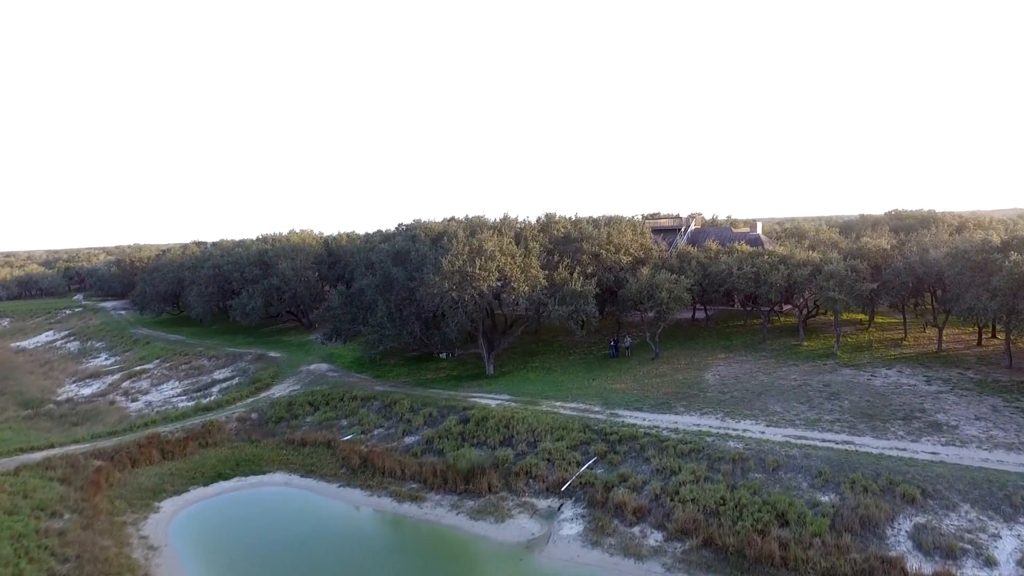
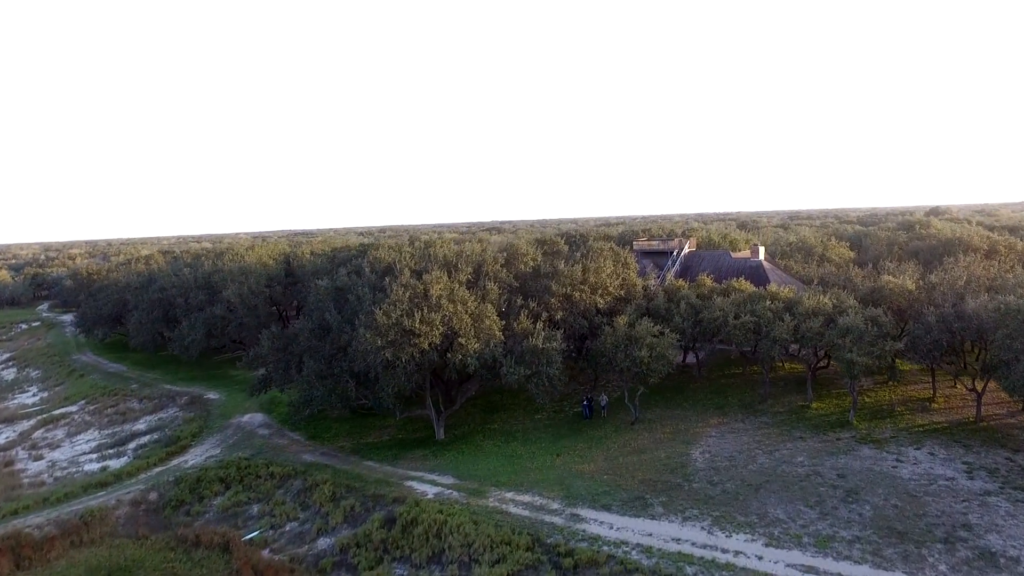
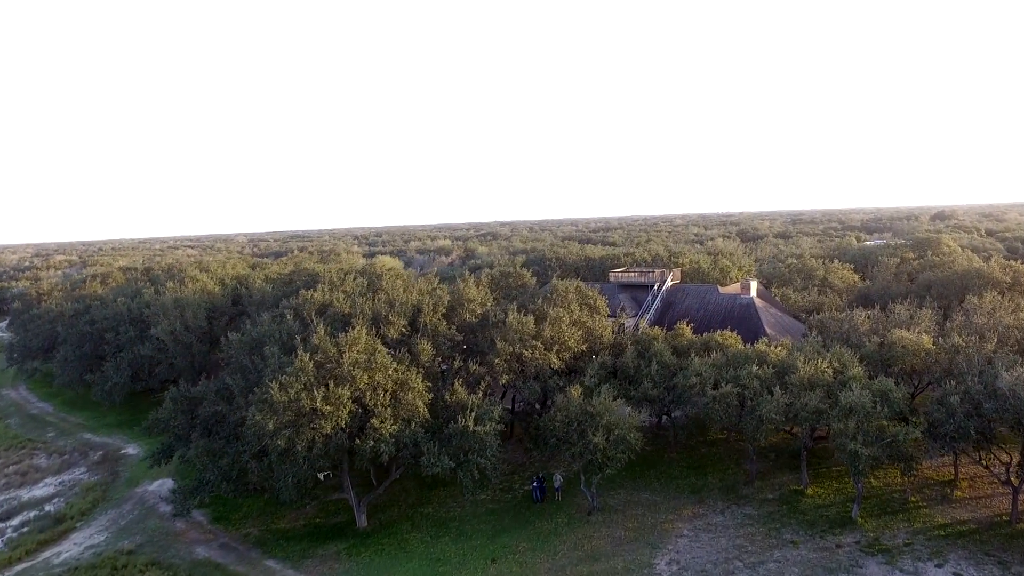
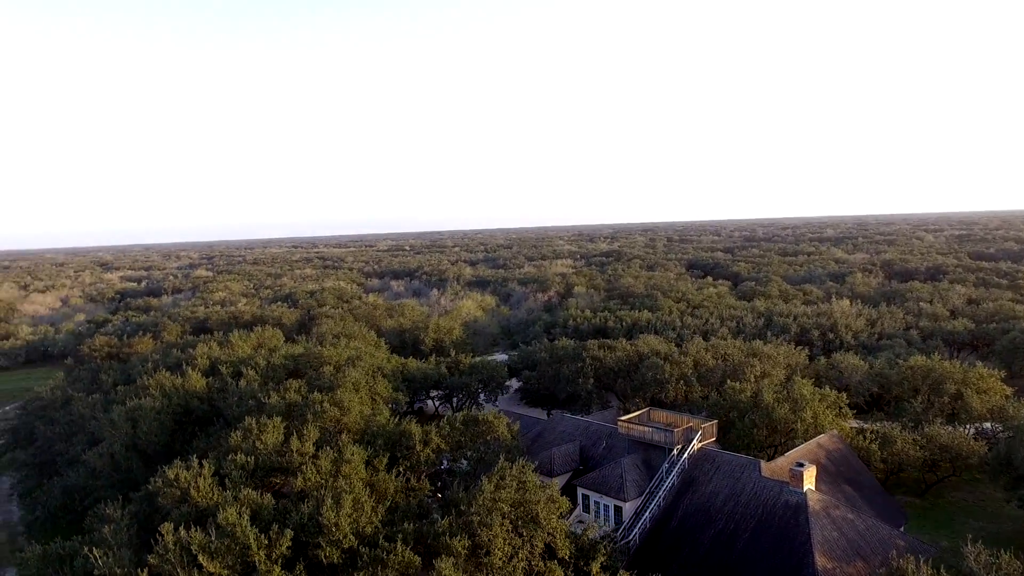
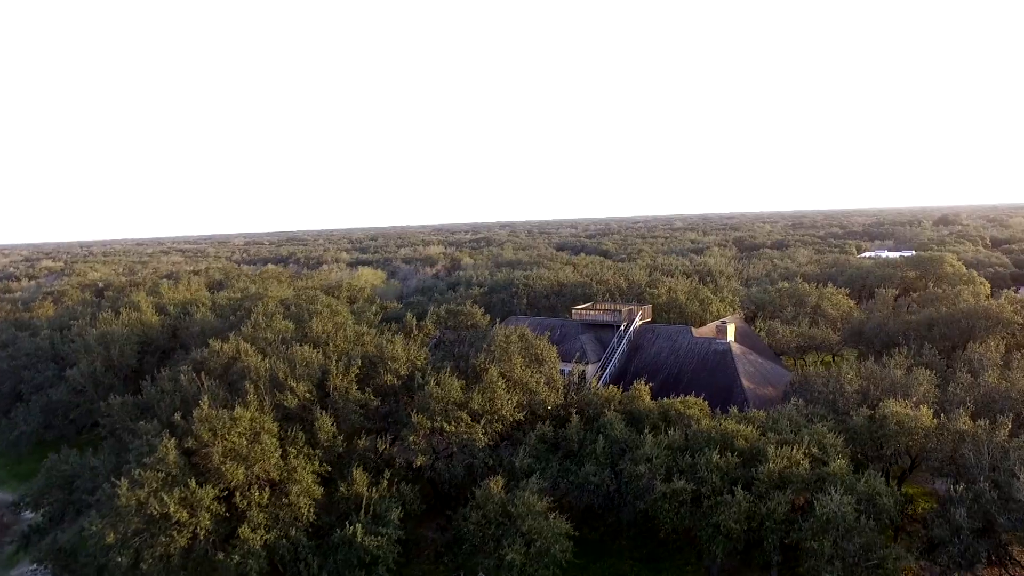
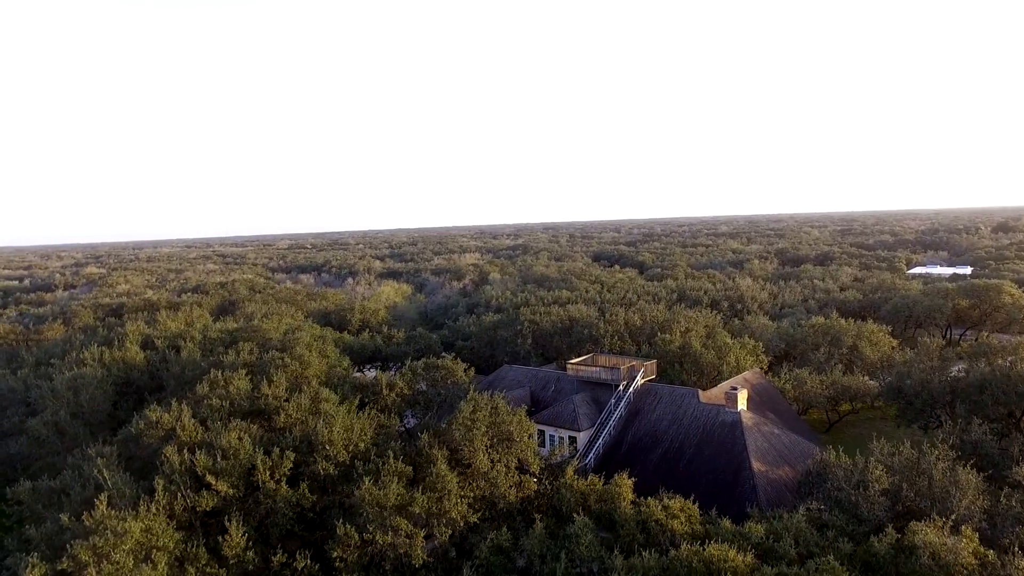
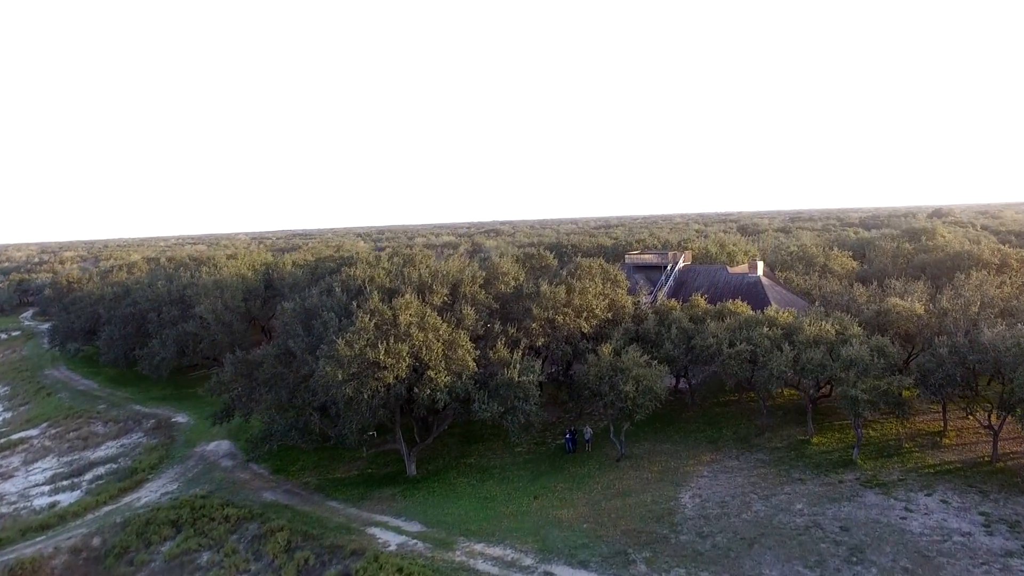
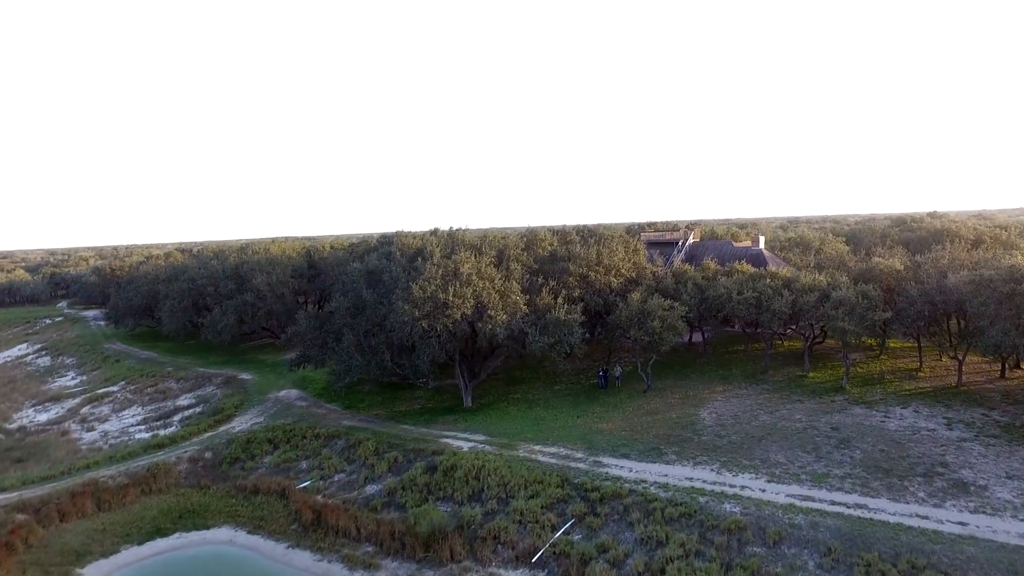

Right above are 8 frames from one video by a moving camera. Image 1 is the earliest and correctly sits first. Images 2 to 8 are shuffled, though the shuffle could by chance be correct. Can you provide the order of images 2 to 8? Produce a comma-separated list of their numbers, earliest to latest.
8, 2, 7, 3, 5, 6, 4
